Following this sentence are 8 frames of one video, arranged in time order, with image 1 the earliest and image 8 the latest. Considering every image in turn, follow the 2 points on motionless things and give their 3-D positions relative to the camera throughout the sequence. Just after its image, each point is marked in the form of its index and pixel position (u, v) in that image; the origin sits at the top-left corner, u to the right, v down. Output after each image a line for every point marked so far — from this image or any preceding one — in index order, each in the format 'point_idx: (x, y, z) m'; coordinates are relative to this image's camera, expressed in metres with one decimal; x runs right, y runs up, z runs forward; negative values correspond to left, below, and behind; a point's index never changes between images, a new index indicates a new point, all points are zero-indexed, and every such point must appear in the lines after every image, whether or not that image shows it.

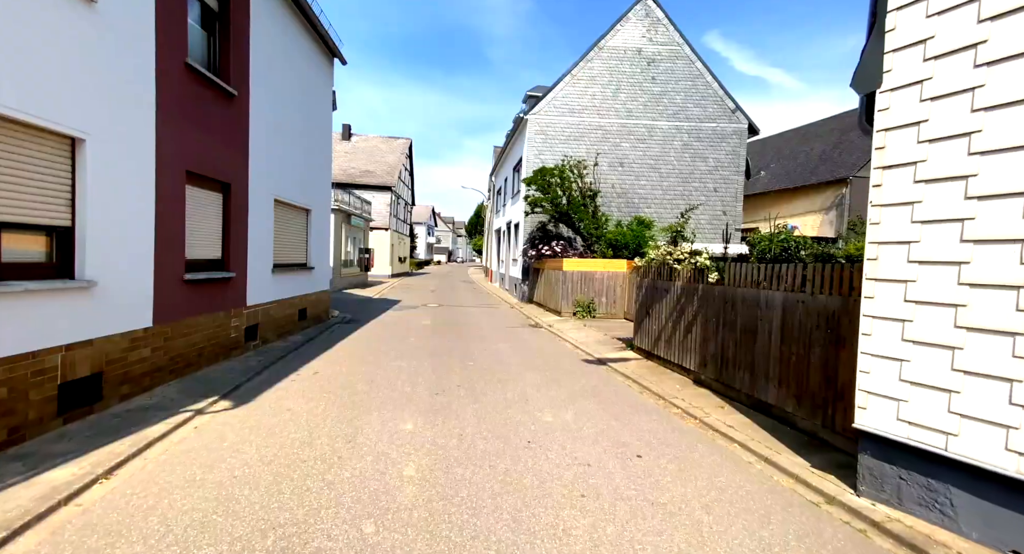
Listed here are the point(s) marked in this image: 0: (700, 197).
0: (+7.5, +3.2, +18.5) m
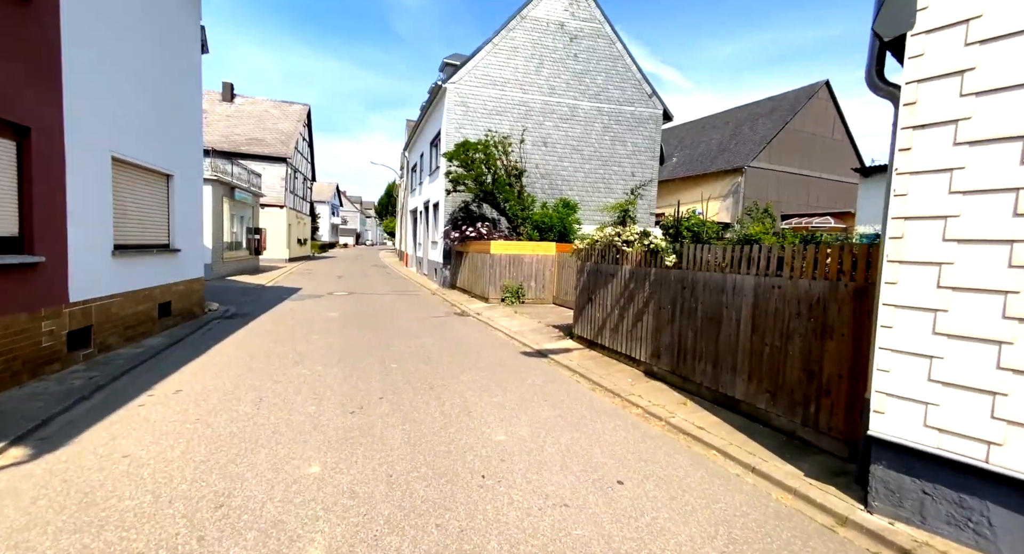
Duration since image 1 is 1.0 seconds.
0: (+4.3, +3.8, +18.4) m
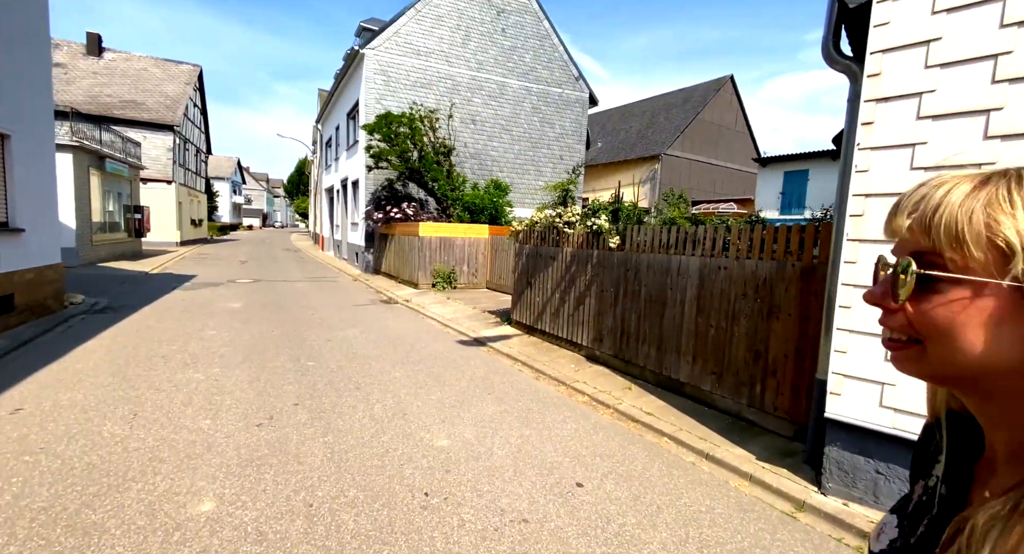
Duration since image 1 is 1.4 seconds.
0: (+1.4, +4.5, +18.2) m
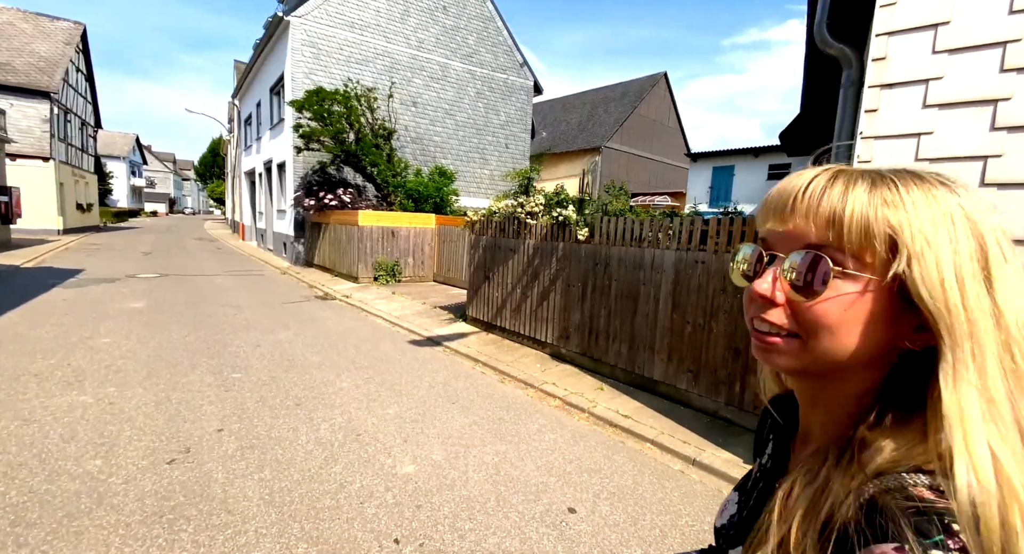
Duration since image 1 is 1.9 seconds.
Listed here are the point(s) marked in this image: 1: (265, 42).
0: (-0.8, +4.8, +17.7) m
1: (-9.1, +8.7, +17.2) m
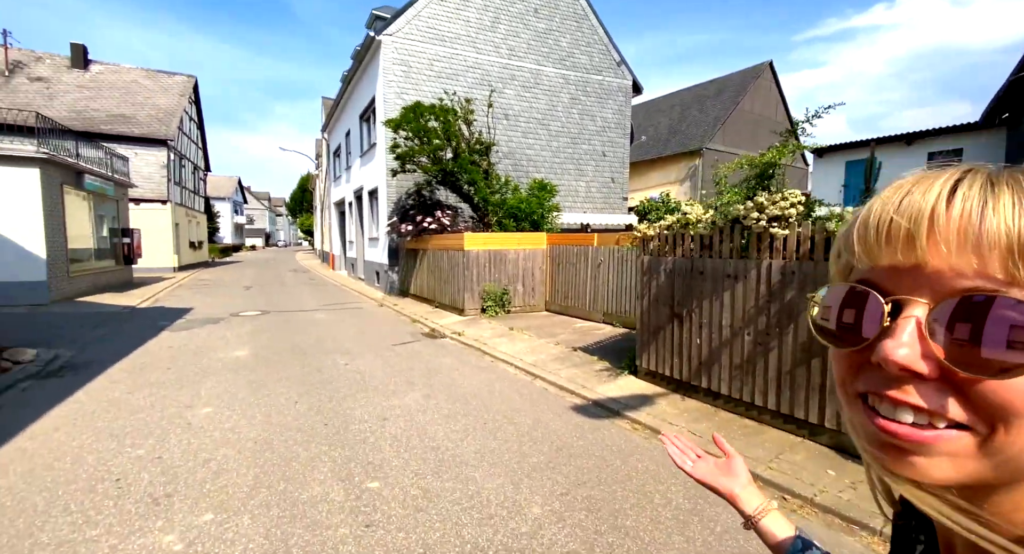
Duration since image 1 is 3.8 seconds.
0: (+2.7, +4.0, +16.0) m
1: (-5.7, +7.6, +16.9) m
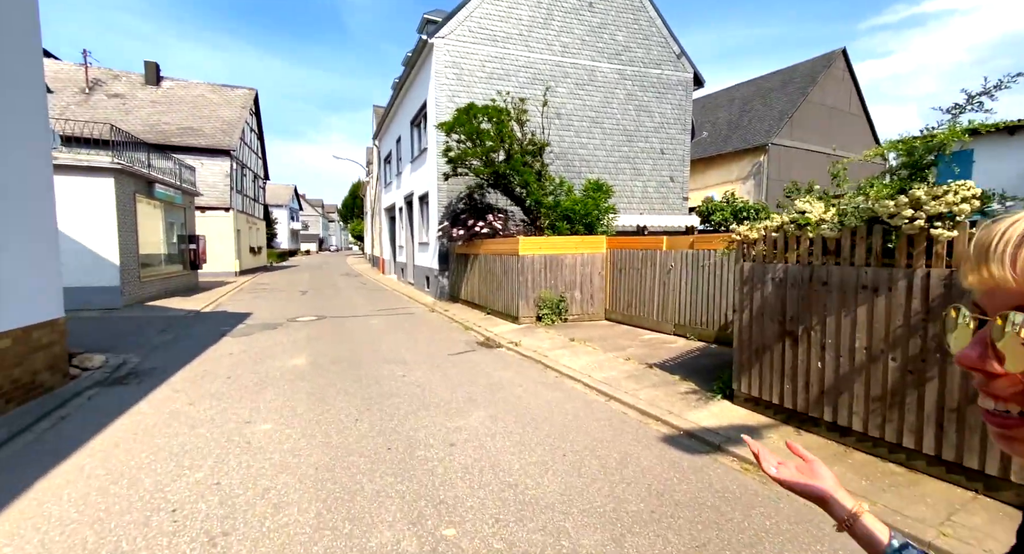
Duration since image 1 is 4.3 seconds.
0: (+4.4, +3.9, +15.2) m
1: (-3.9, +7.4, +16.9) m
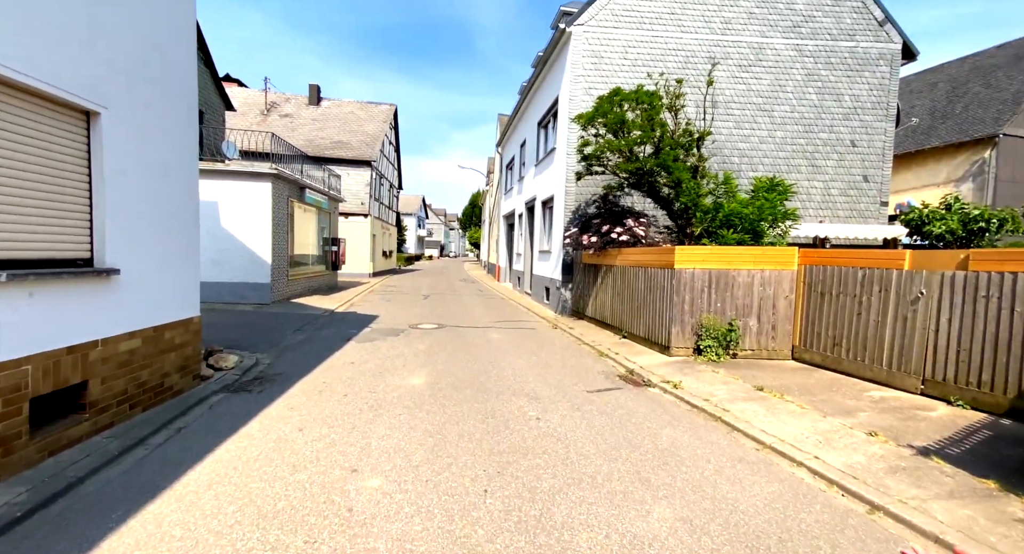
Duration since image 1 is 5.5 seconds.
0: (+8.4, +3.2, +12.2) m
1: (+0.9, +7.1, +15.9) m
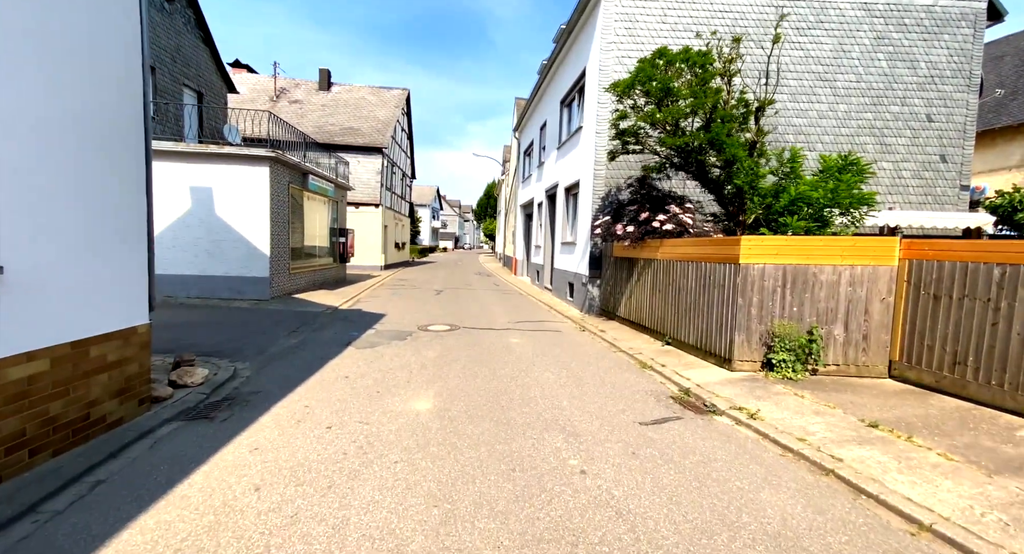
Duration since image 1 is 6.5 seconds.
0: (+8.9, +3.3, +10.5) m
1: (+1.5, +7.2, +14.3) m
